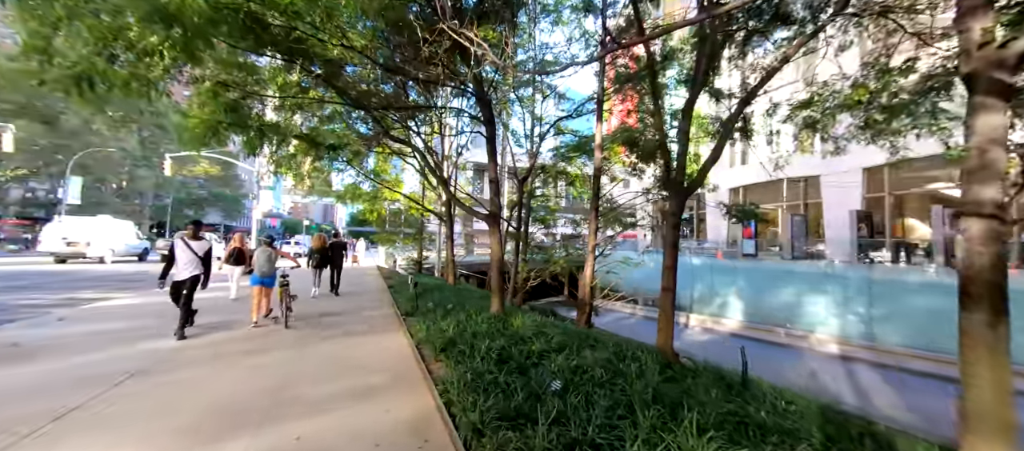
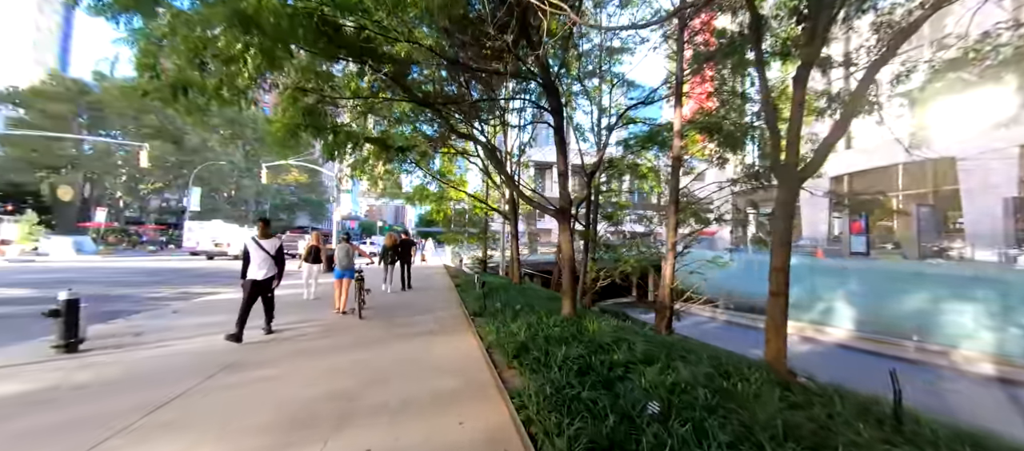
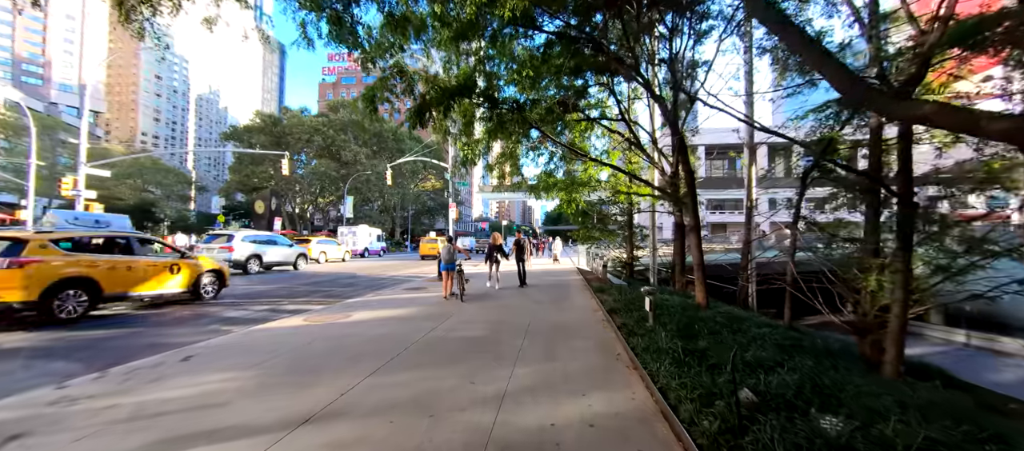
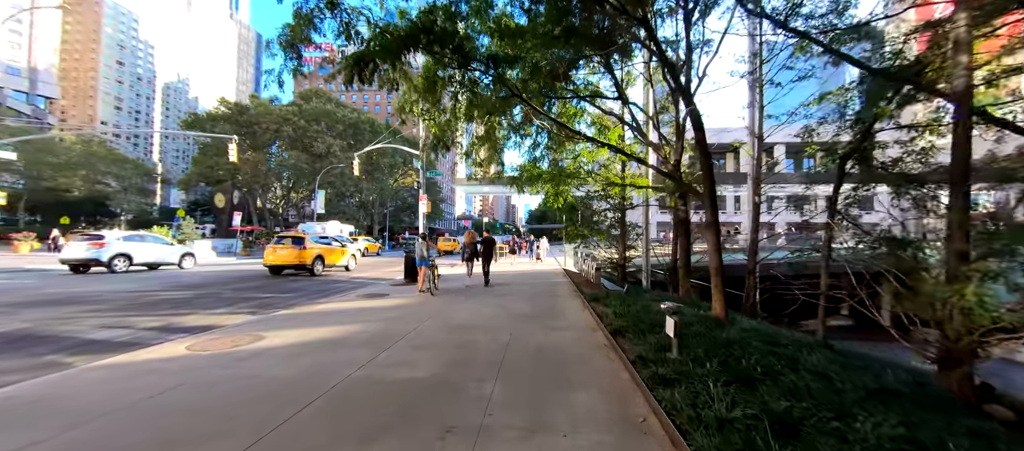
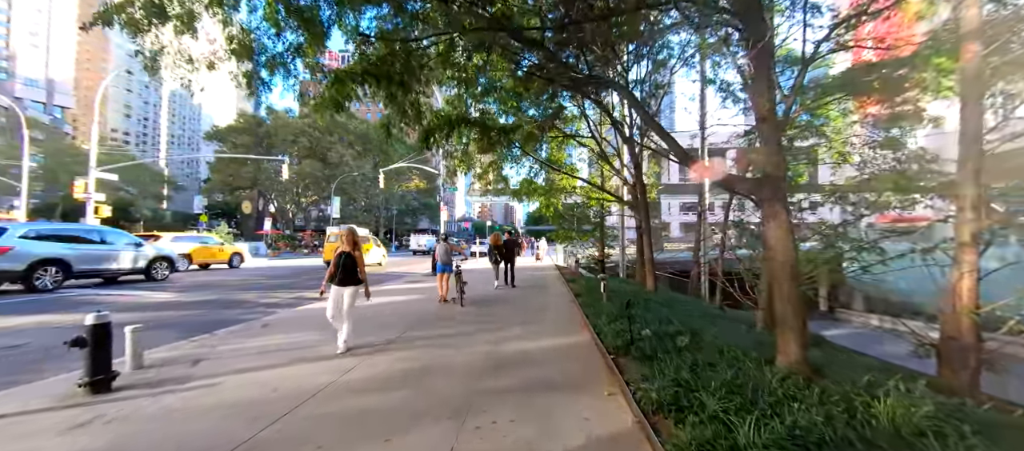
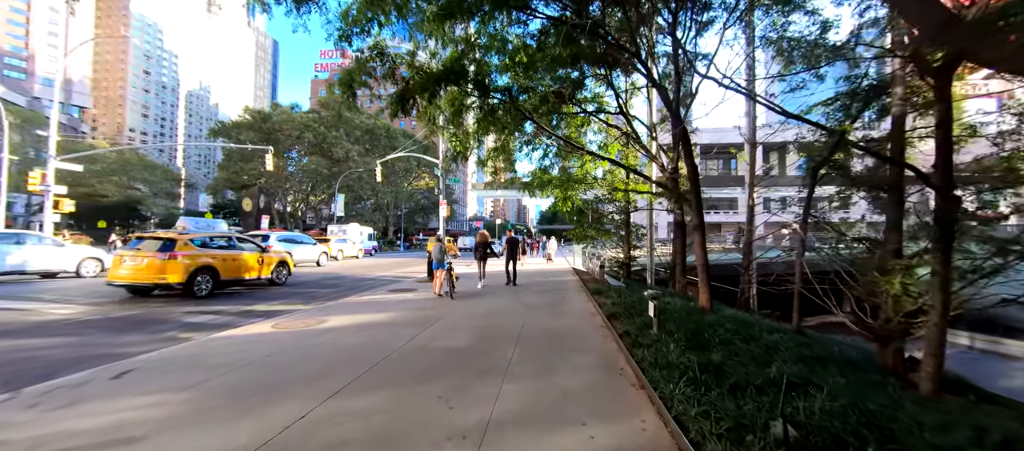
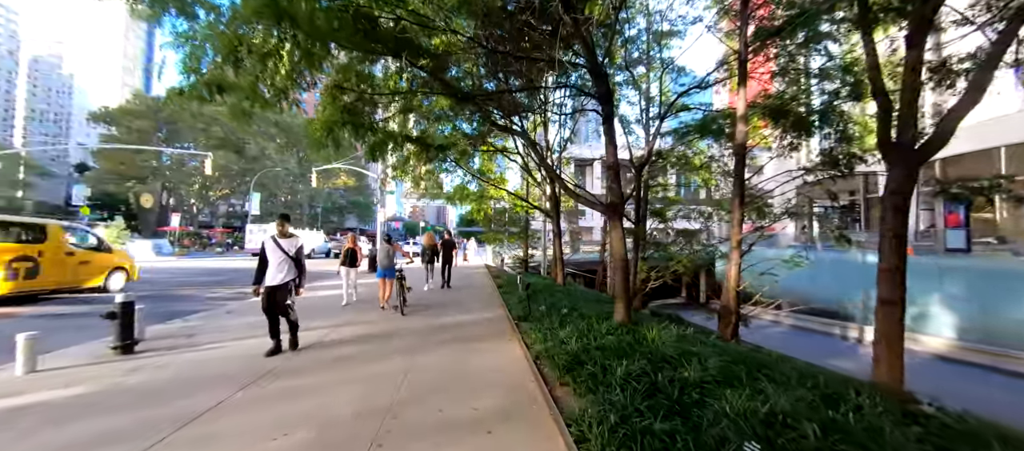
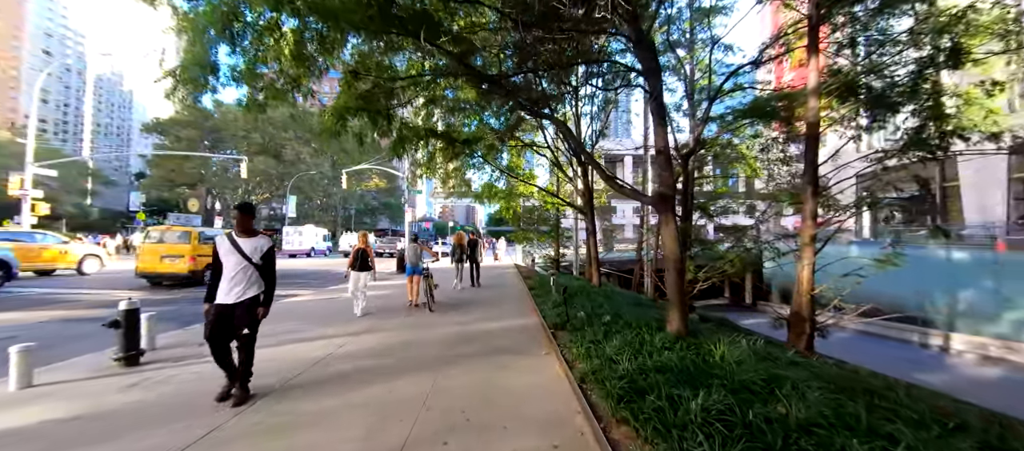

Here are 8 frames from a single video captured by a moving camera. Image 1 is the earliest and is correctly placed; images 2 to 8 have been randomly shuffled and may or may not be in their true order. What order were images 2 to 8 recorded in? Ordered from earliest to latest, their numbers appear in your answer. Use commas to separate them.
2, 7, 8, 5, 3, 6, 4
